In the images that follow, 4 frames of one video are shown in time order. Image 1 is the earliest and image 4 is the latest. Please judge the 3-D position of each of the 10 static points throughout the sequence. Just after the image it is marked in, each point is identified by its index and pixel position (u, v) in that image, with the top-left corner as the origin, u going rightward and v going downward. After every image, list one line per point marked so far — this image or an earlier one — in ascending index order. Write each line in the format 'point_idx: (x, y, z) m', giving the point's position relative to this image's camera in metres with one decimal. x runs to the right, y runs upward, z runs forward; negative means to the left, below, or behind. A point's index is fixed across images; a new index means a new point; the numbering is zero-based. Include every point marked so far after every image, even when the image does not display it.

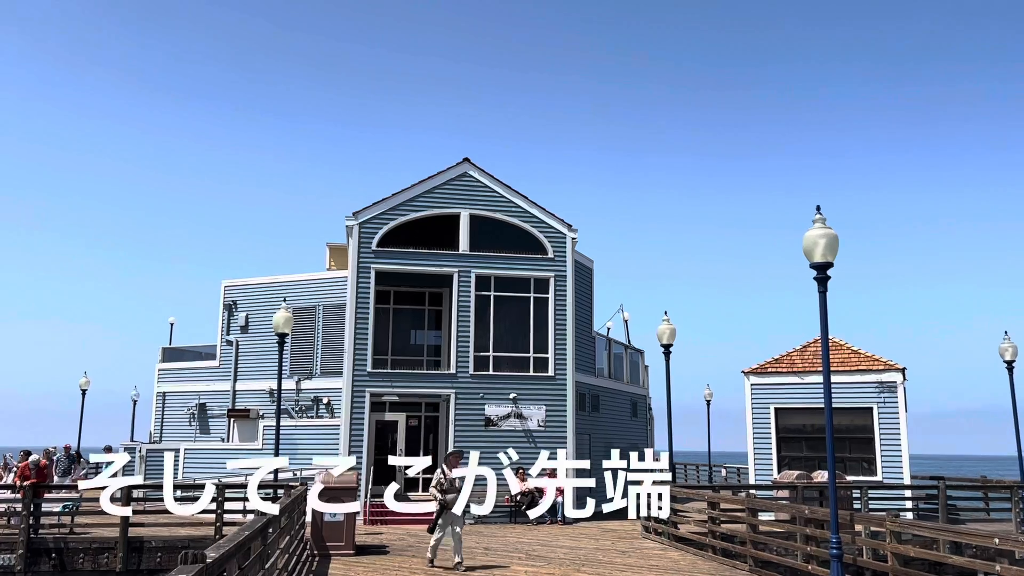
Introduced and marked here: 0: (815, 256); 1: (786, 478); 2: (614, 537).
0: (+3.5, +0.4, +10.1) m
1: (+5.8, -4.0, +18.4) m
2: (+2.0, -4.8, +16.7) m
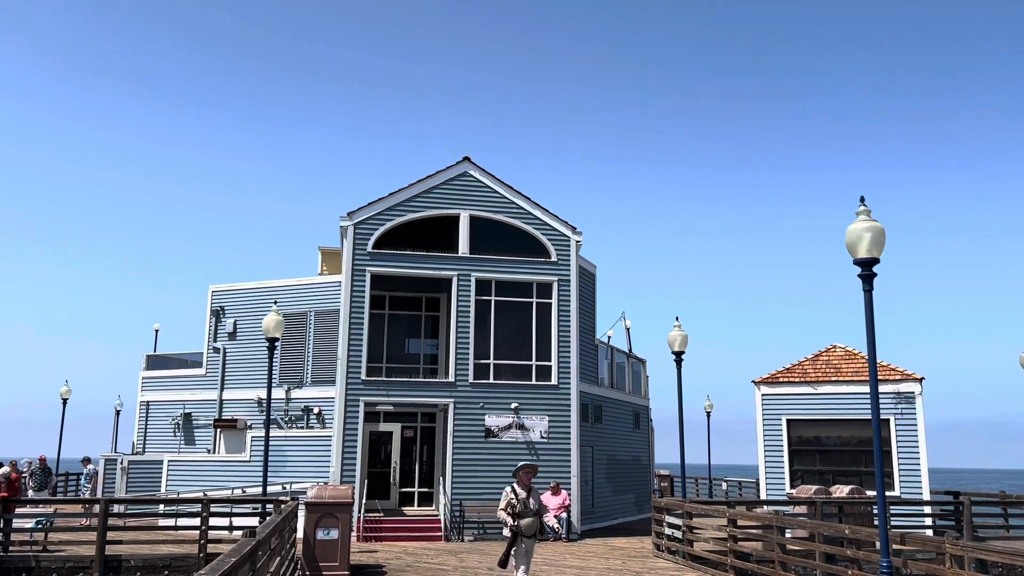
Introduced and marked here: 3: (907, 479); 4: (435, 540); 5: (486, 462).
0: (+3.7, +0.4, +9.3) m
1: (+5.9, -4.1, +17.5) m
2: (+2.0, -4.8, +15.7) m
3: (+8.8, -4.2, +19.4) m
4: (-1.6, -5.3, +18.6) m
5: (-0.6, -3.9, +19.4) m
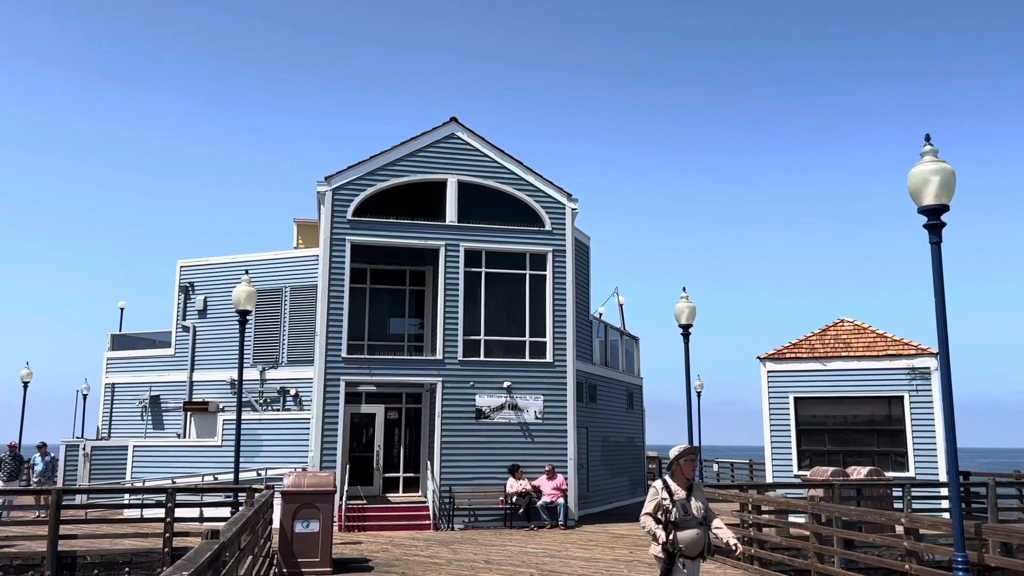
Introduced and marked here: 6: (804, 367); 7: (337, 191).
0: (+3.8, +0.8, +8.0) m
1: (+5.8, -3.5, +16.4) m
2: (+2.0, -4.3, +14.5) m
3: (+8.6, -3.6, +18.3) m
4: (-1.8, -4.8, +17.3) m
5: (-0.7, -3.2, +18.1) m
6: (+6.5, -1.8, +19.5) m
7: (-3.7, +2.0, +18.4) m
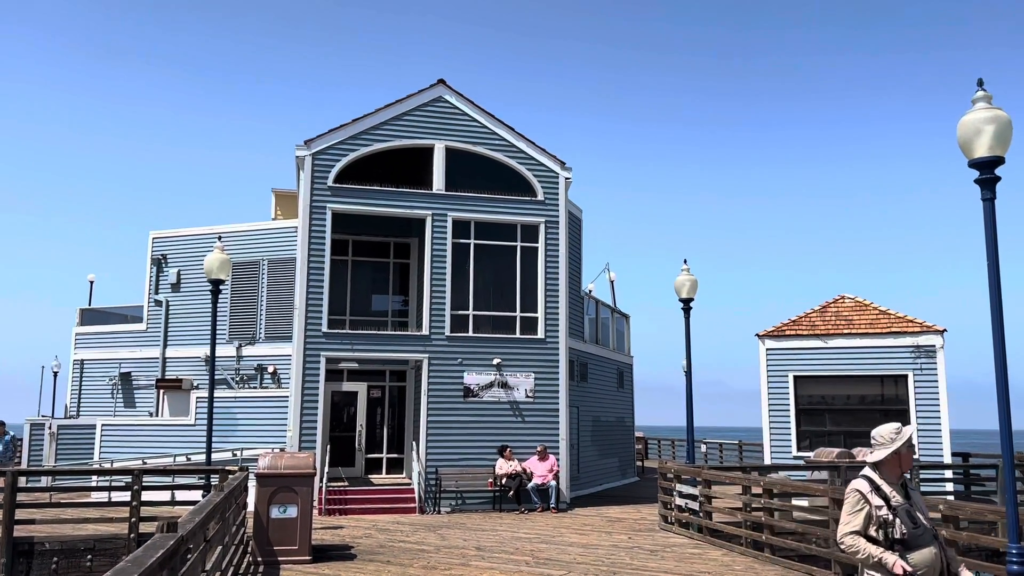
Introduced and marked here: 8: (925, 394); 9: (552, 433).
0: (+3.8, +1.1, +7.2) m
1: (+5.6, -3.0, +15.7) m
2: (+1.8, -3.8, +13.8) m
3: (+8.4, -3.1, +17.7) m
4: (-2.0, -4.2, +16.4) m
5: (-0.9, -2.7, +17.2) m
6: (+6.3, -1.2, +18.7) m
7: (-3.9, +2.6, +17.4) m
8: (+8.4, -2.1, +17.8) m
9: (+0.8, -2.9, +17.7) m
